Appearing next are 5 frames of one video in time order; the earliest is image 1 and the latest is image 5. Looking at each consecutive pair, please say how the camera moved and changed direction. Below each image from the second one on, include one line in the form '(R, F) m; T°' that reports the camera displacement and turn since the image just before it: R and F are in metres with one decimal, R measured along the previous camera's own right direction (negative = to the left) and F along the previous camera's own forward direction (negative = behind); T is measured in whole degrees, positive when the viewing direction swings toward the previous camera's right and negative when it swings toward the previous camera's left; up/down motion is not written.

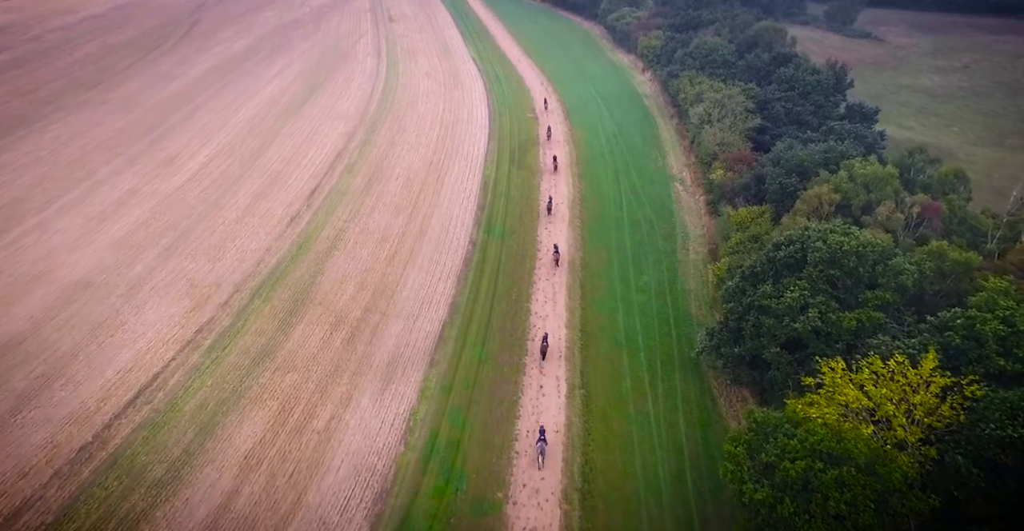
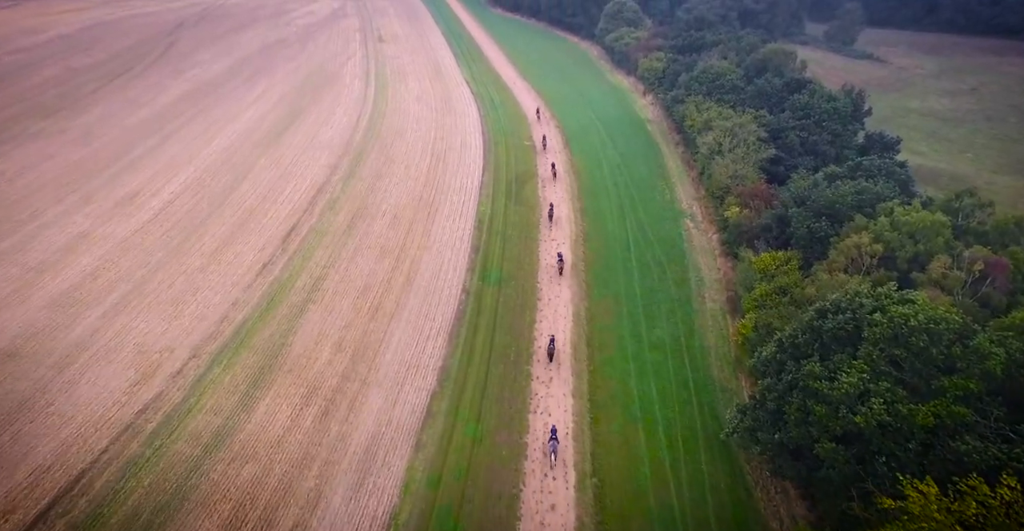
(-0.2, +4.6) m; +1°
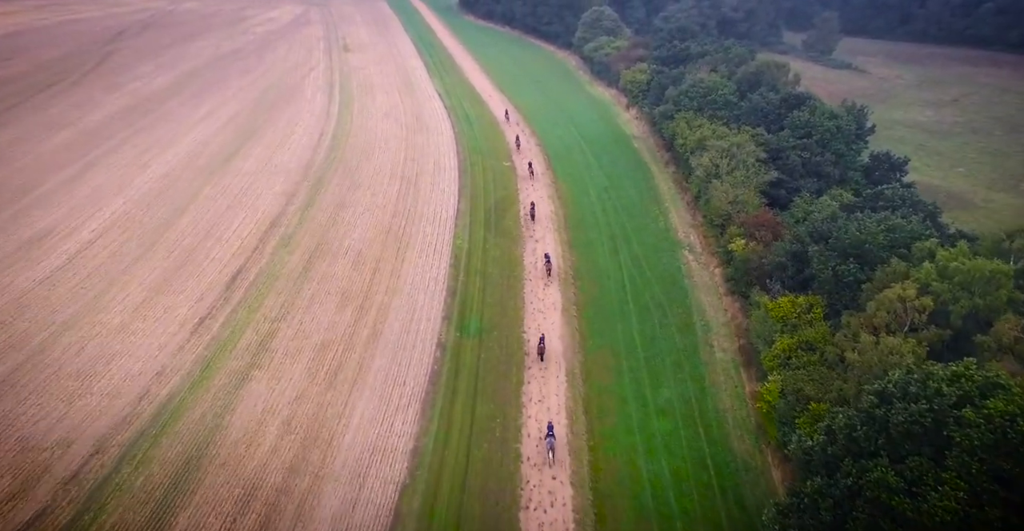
(-0.4, +5.6) m; +2°
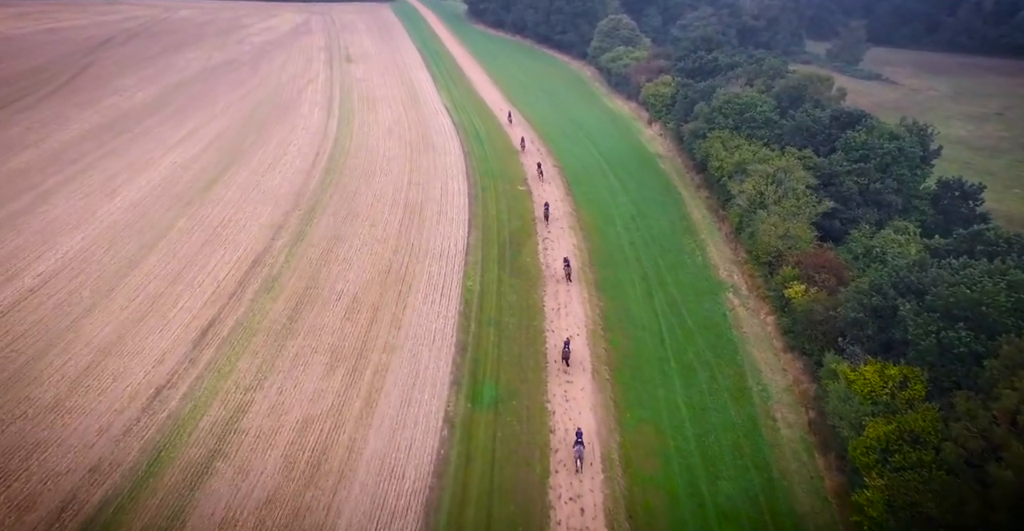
(-0.7, +6.2) m; -1°
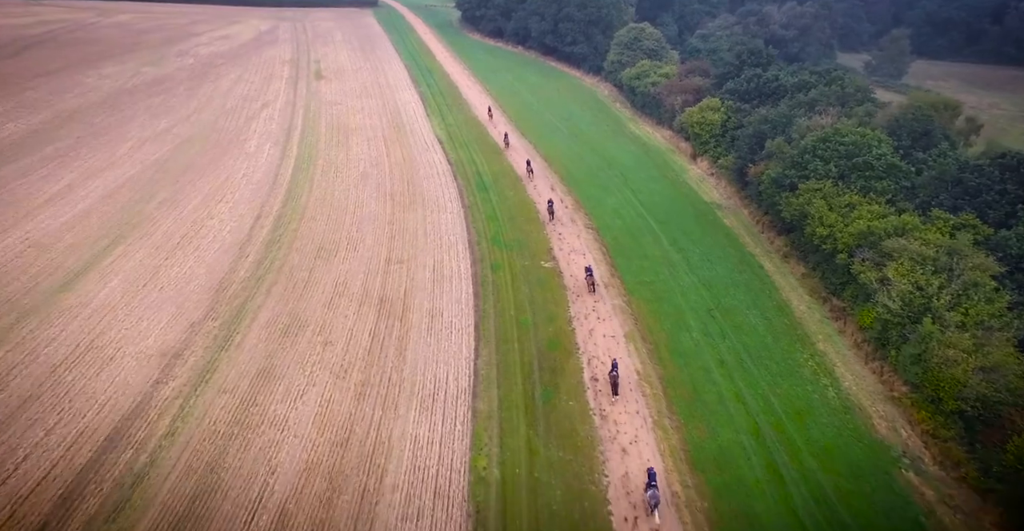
(-1.7, +16.5) m; +1°
